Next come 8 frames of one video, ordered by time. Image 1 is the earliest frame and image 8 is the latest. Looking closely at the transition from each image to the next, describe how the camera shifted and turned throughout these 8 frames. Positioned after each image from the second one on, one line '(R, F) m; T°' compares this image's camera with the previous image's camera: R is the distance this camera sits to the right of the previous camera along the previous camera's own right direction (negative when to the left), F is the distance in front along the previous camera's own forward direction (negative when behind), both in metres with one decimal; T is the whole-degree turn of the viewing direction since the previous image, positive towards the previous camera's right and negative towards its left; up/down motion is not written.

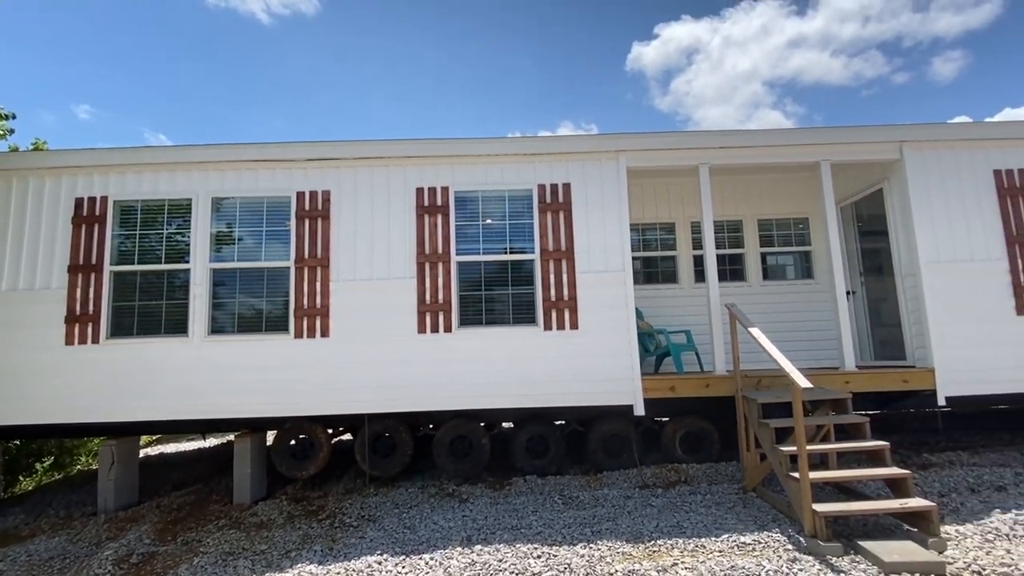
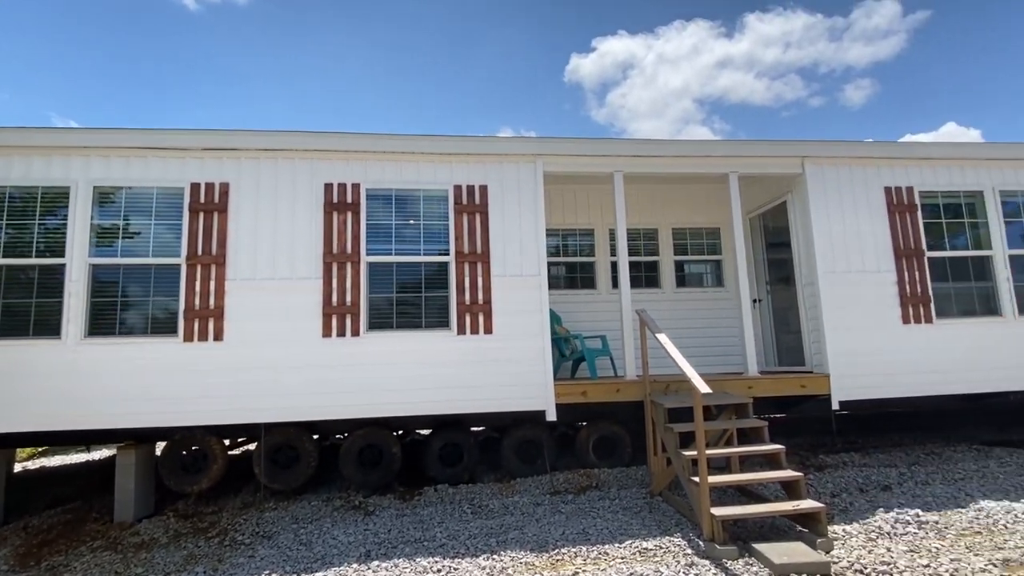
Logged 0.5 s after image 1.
(+0.2, +0.1) m; +6°
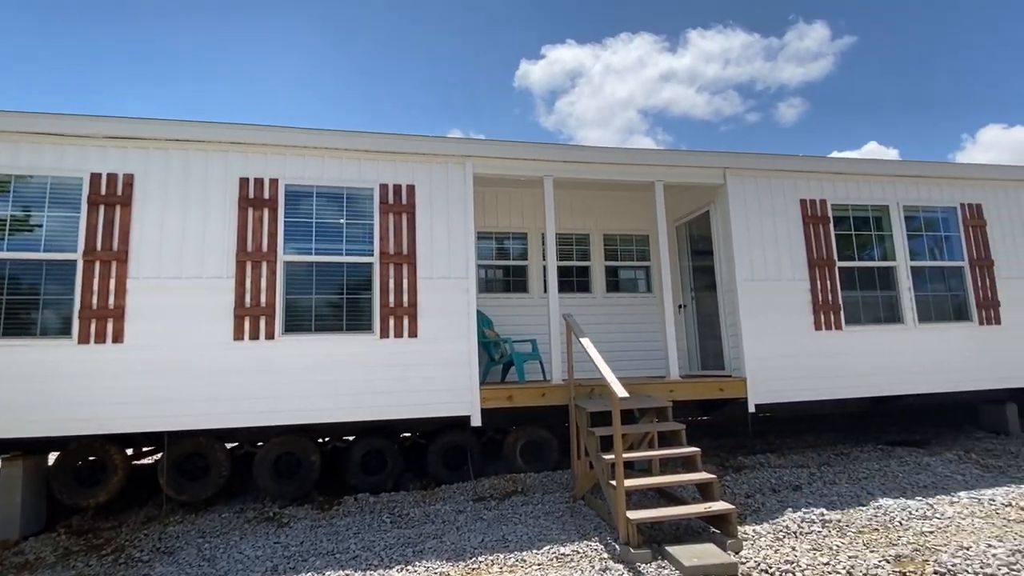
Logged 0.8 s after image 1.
(+0.2, +0.1) m; +5°
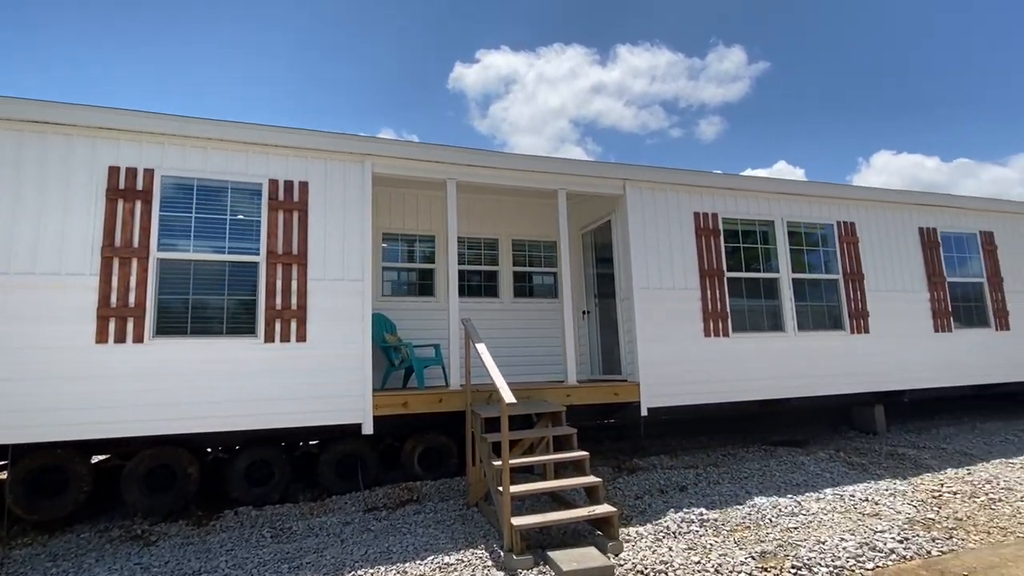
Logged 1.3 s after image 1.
(+0.3, 0.0) m; +7°
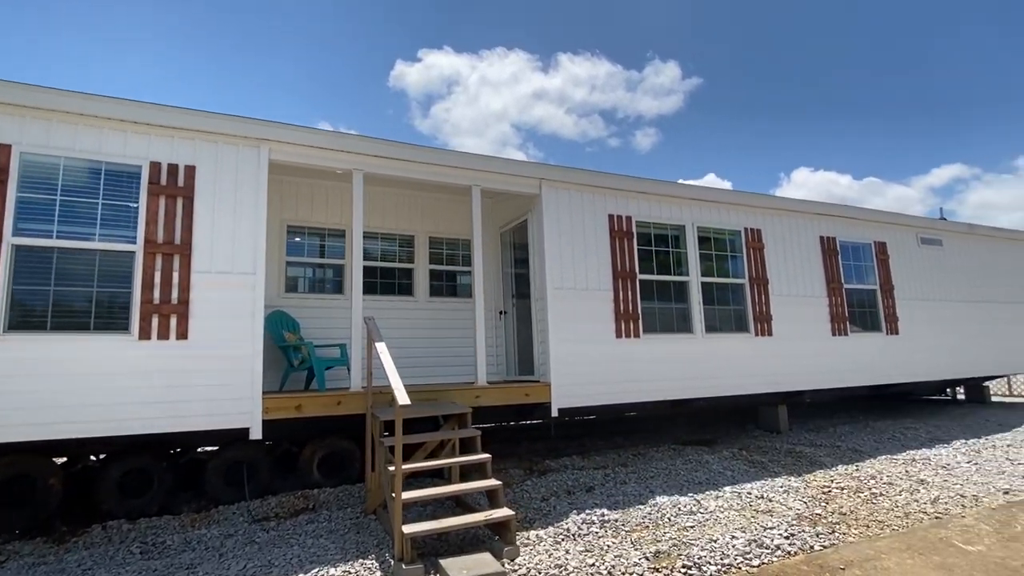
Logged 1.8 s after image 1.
(+0.3, +0.1) m; +6°
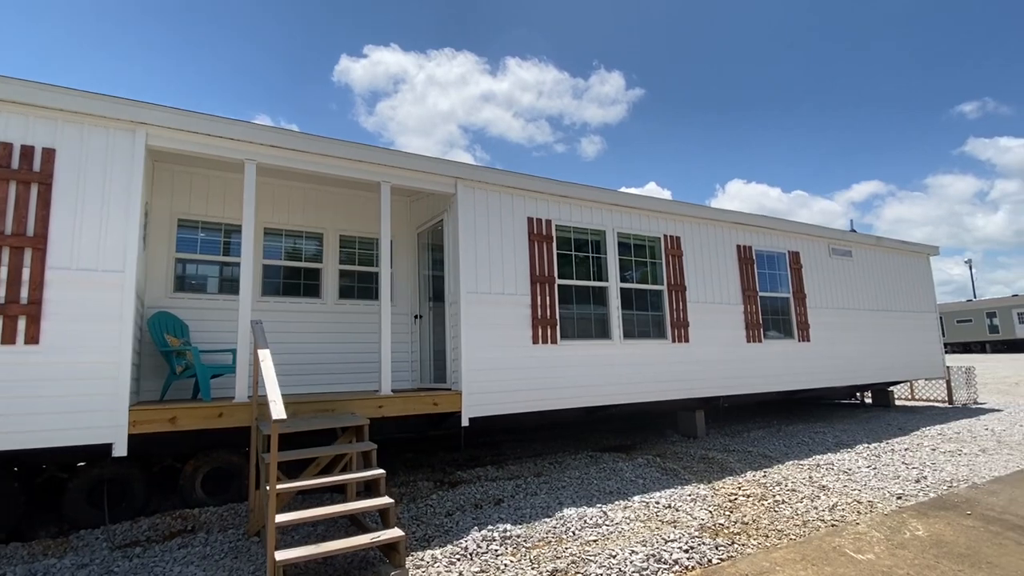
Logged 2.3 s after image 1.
(+0.3, +0.2) m; +6°
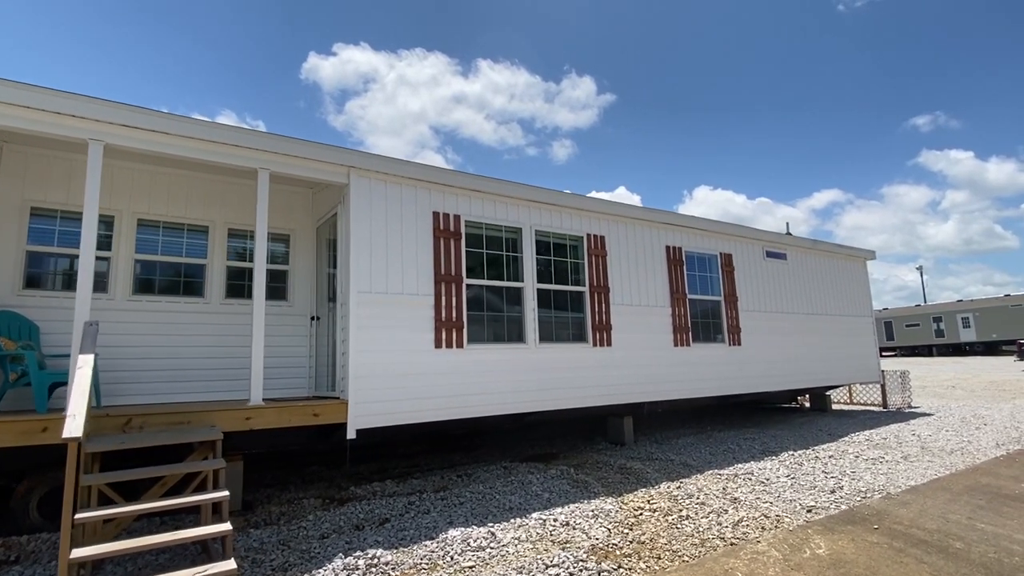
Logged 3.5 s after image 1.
(+0.6, +0.3) m; +3°
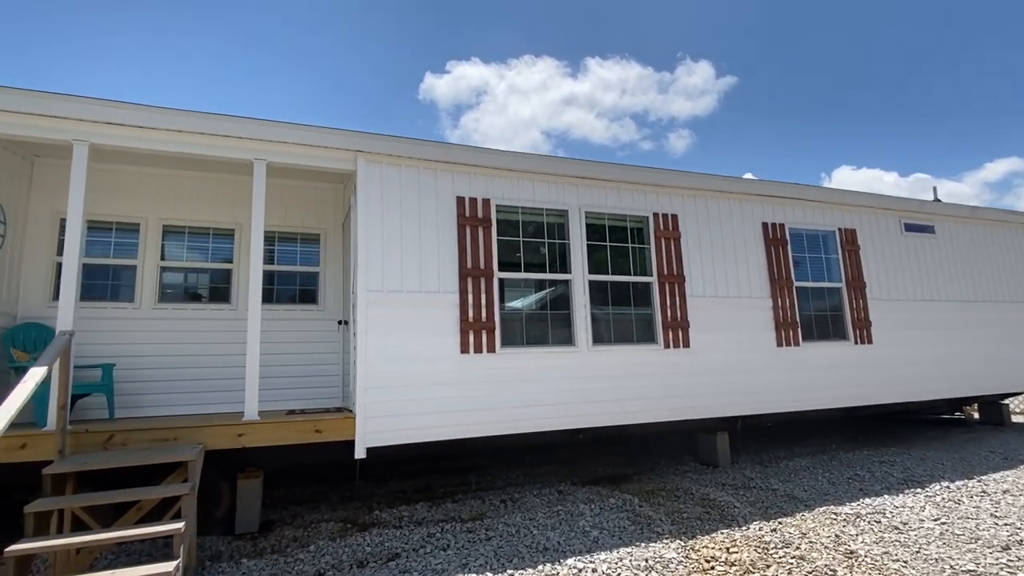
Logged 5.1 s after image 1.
(+0.6, +0.9) m; -12°
